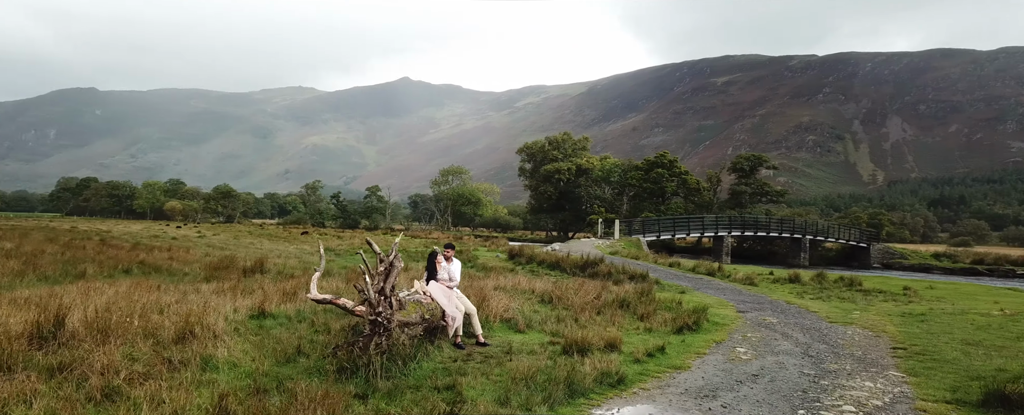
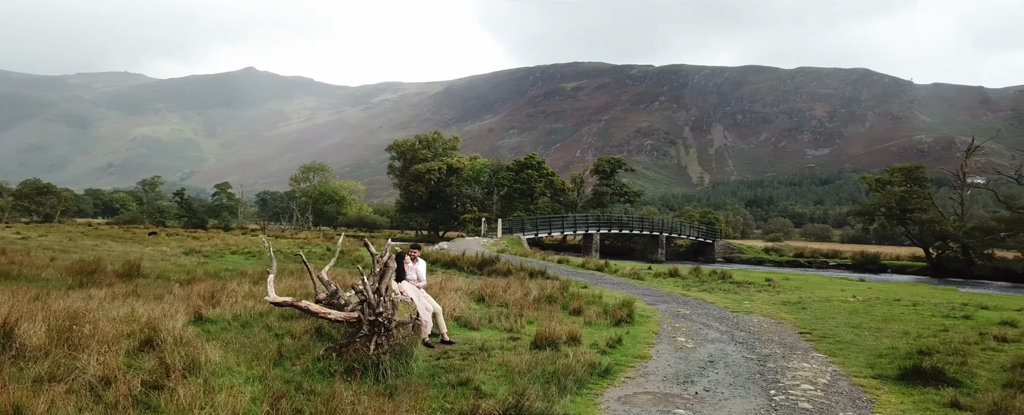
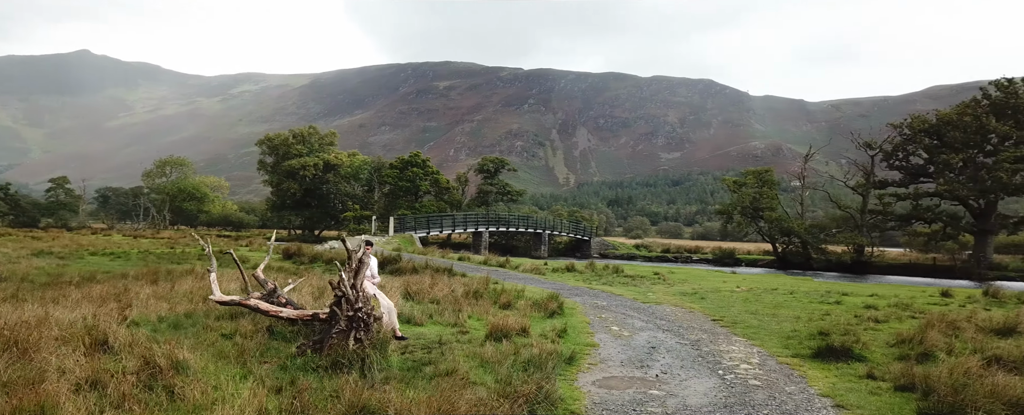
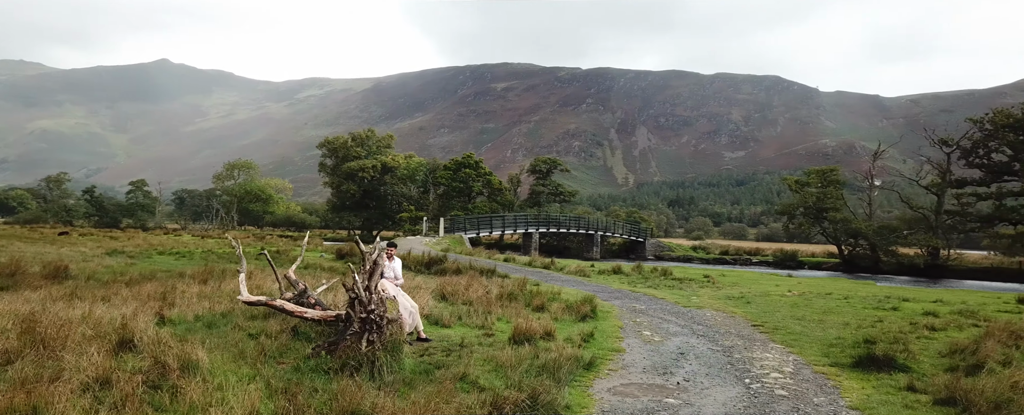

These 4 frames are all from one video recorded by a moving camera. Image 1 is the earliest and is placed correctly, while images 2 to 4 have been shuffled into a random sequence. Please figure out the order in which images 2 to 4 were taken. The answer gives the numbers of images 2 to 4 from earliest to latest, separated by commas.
2, 4, 3
